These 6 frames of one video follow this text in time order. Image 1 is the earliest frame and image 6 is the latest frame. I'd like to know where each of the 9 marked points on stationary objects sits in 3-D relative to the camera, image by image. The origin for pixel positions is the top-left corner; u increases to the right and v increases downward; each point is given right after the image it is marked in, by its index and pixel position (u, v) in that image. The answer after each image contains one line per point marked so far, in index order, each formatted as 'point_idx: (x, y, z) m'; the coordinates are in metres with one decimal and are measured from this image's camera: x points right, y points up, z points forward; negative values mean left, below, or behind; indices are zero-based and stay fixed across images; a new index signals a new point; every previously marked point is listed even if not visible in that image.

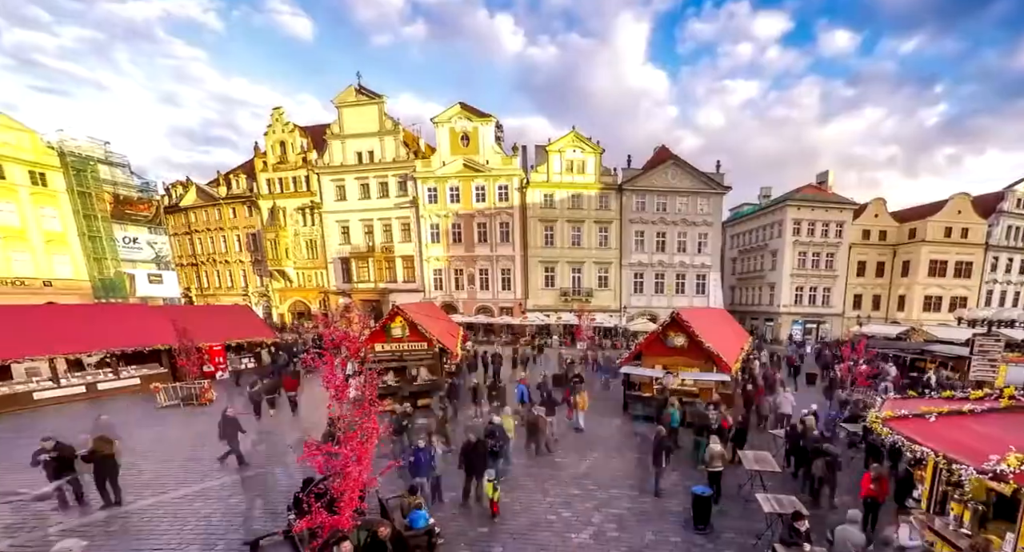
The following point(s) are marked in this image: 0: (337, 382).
0: (-4.2, -2.6, +10.1) m
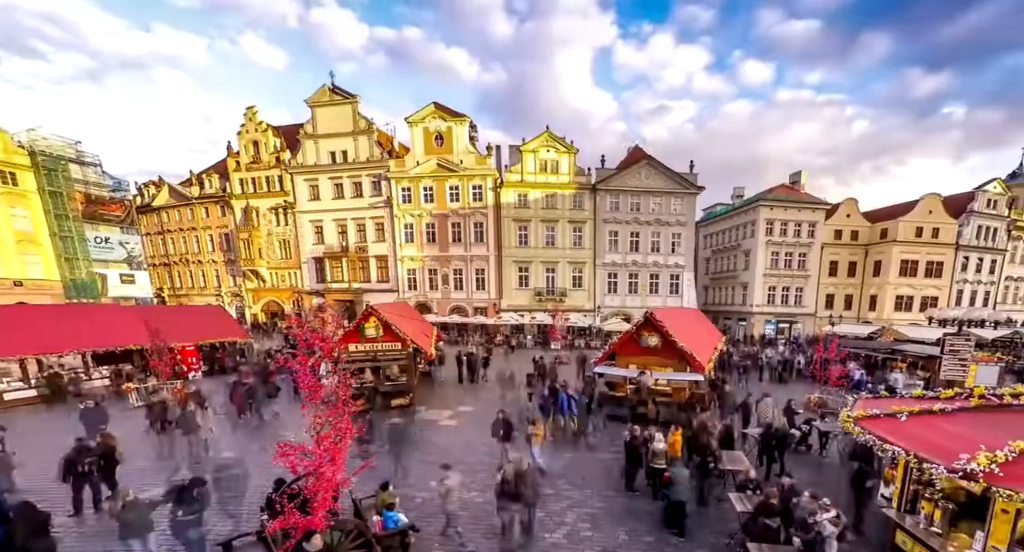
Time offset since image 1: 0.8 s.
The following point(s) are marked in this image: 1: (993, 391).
0: (-4.8, -2.6, +10.1) m
1: (+11.4, -2.7, +10.0) m
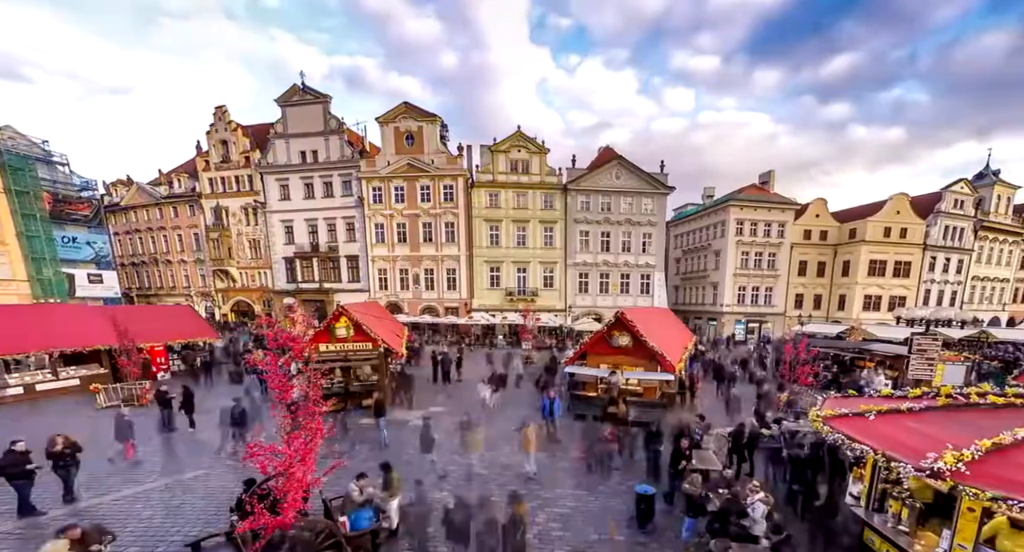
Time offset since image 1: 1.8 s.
0: (-5.5, -2.6, +10.1) m
1: (+10.6, -2.7, +10.1) m
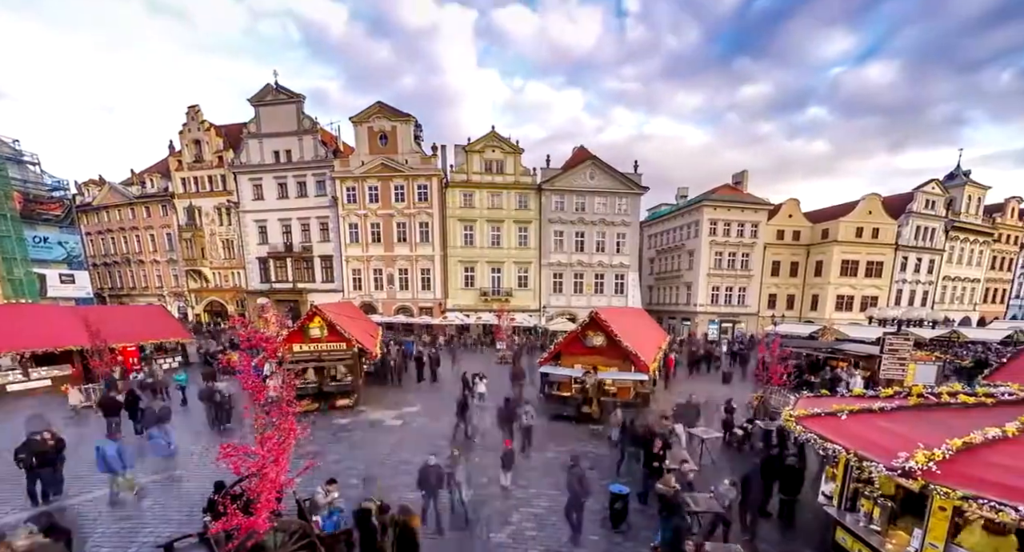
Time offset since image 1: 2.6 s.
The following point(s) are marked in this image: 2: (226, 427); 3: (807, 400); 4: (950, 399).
0: (-6.1, -2.6, +10.1) m
1: (+10.0, -2.7, +10.1) m
2: (-9.2, -4.9, +13.7) m
3: (+7.6, -3.2, +10.8) m
4: (+9.8, -2.7, +9.4) m
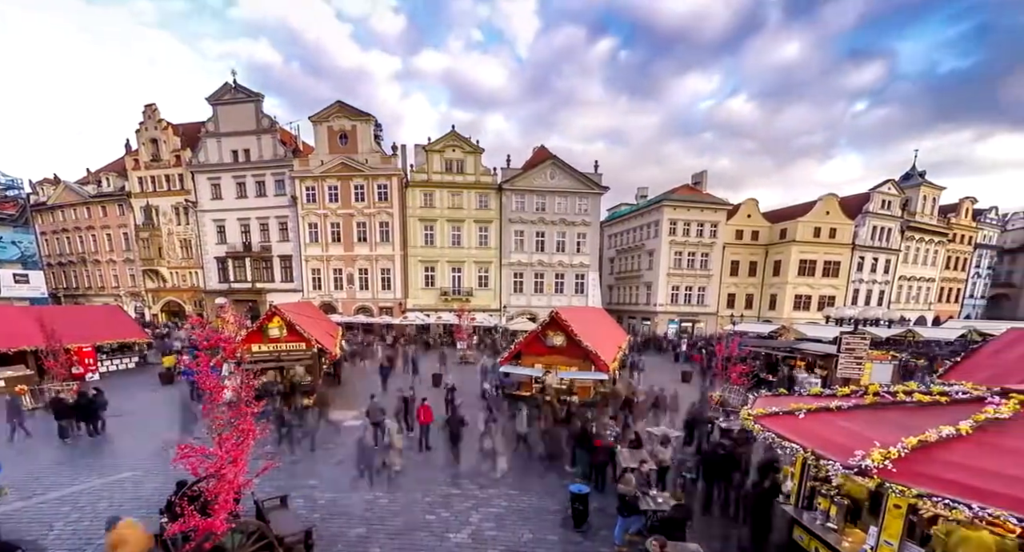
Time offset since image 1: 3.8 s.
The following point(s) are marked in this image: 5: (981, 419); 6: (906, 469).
0: (-7.1, -2.6, +10.0) m
1: (+9.0, -2.7, +10.2) m
2: (-10.2, -4.9, +13.6) m
3: (+6.6, -3.2, +10.9) m
4: (+8.8, -2.7, +9.5) m
5: (+8.2, -2.5, +7.3) m
6: (+6.8, -3.4, +7.5) m
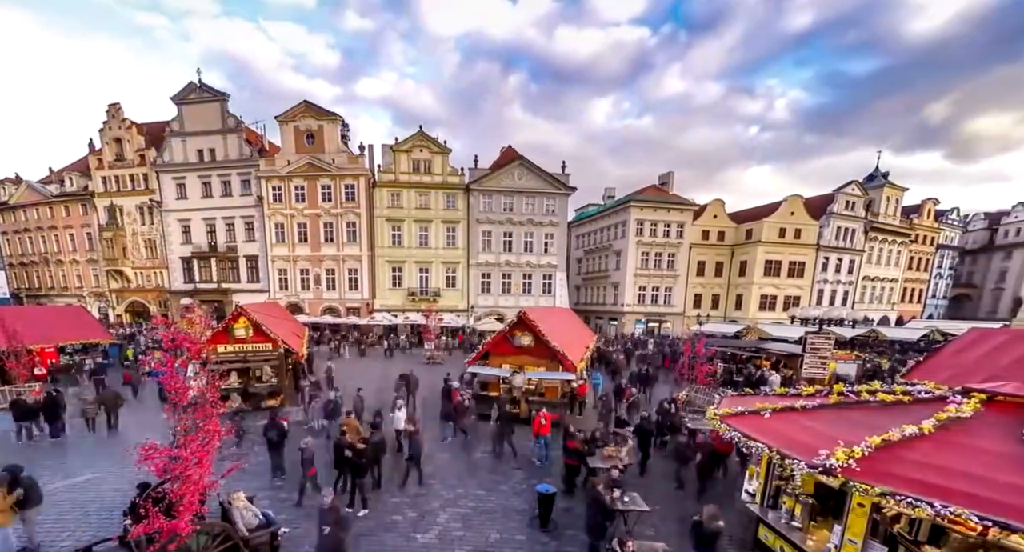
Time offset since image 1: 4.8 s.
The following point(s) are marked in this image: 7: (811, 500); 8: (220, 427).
0: (-7.9, -2.6, +9.9) m
1: (+8.3, -2.7, +10.3) m
2: (-11.0, -4.9, +13.6) m
3: (+5.8, -3.2, +10.9) m
4: (+8.0, -2.7, +9.6) m
5: (+7.5, -2.5, +7.4) m
6: (+6.0, -3.4, +7.5) m
7: (+6.4, -4.9, +9.2) m
8: (-6.9, -3.5, +9.9) m
